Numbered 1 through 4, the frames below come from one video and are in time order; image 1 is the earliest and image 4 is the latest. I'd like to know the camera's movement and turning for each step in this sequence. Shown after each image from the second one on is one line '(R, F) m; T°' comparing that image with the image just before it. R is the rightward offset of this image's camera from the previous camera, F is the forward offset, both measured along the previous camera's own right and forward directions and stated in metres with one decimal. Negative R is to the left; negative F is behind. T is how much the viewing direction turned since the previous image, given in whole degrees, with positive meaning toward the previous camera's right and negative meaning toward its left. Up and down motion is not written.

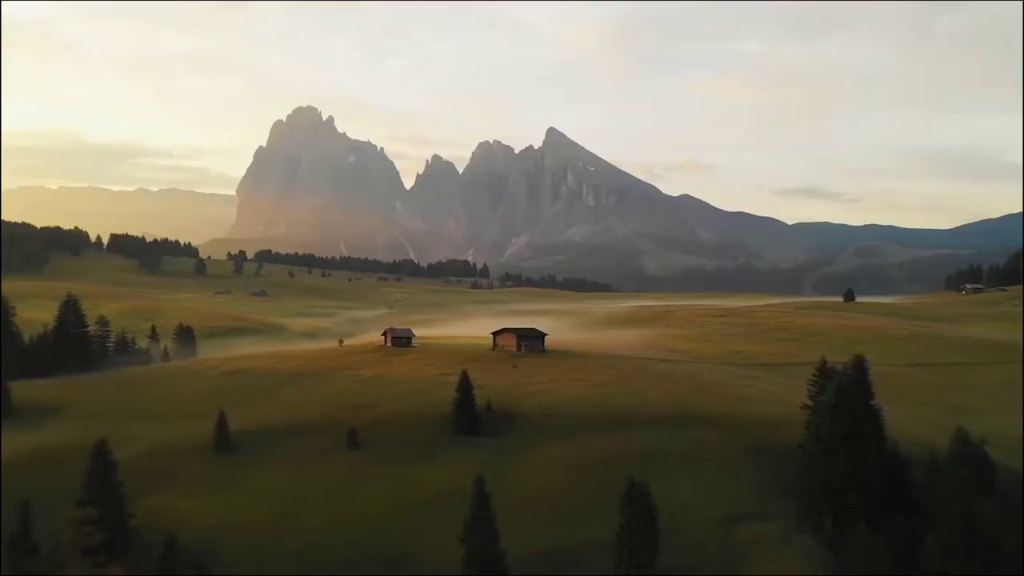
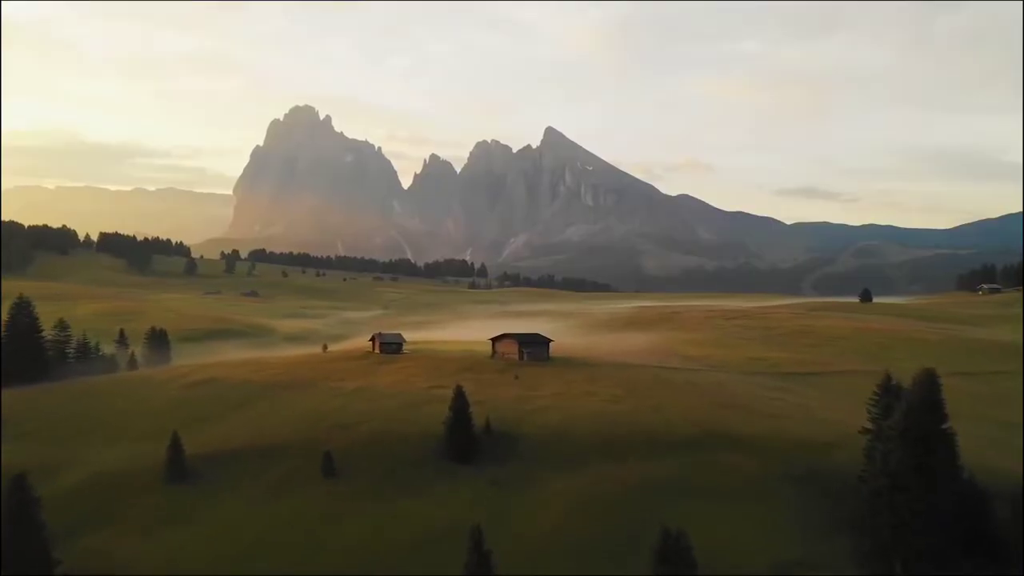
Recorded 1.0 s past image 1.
(-0.1, +3.1) m; 0°
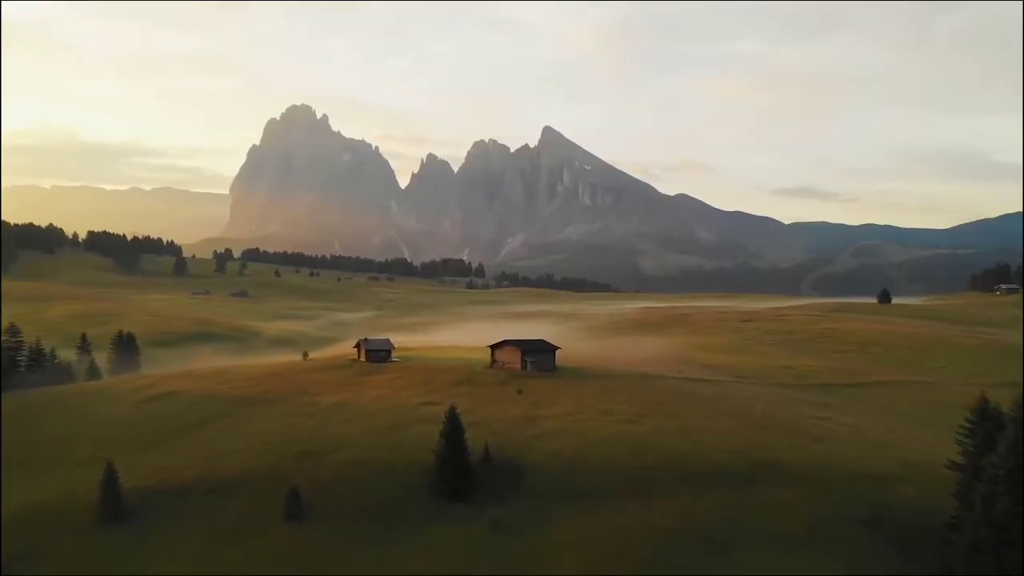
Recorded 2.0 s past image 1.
(-0.1, +3.1) m; 0°
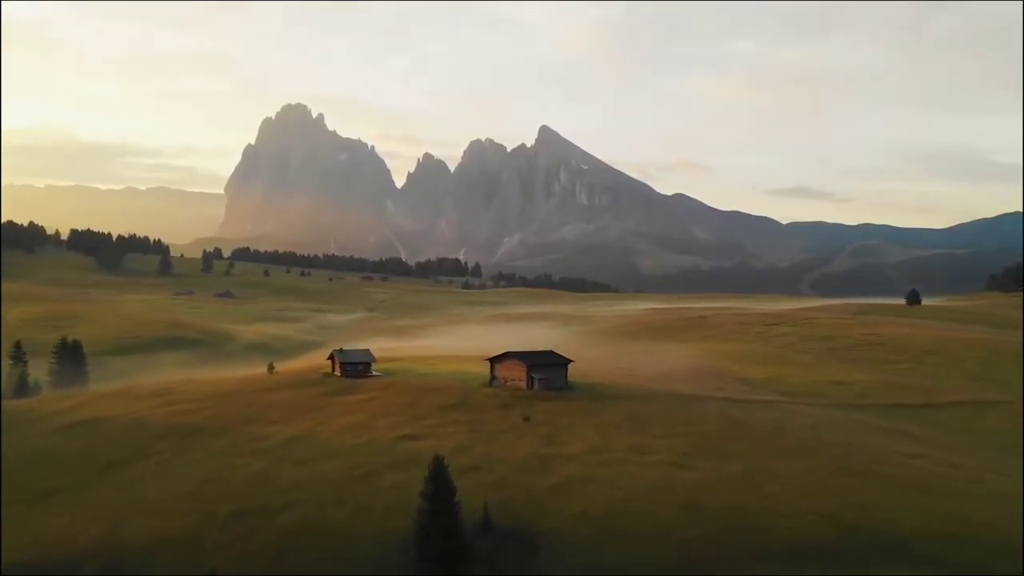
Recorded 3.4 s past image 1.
(-0.2, +4.3) m; 0°
